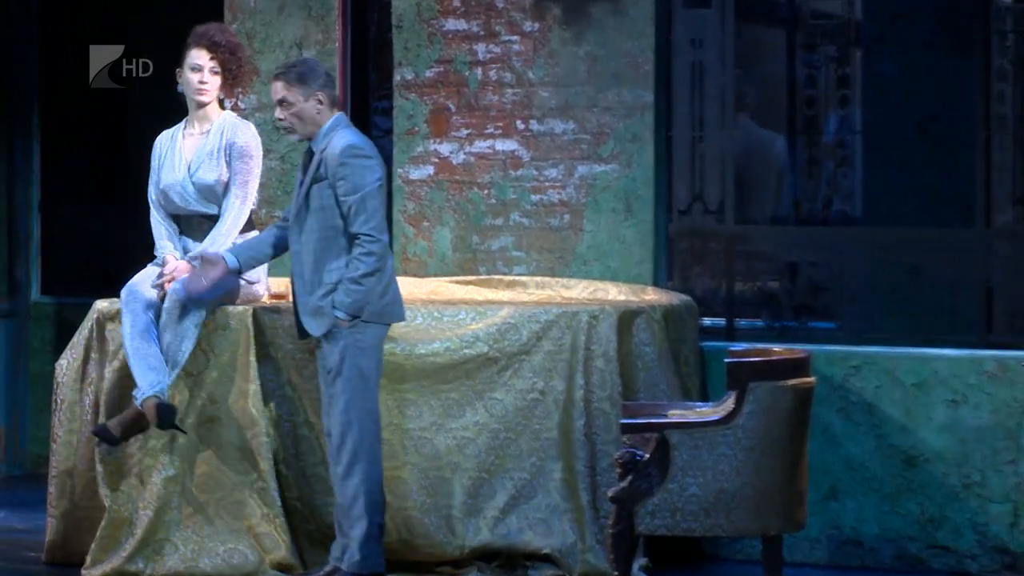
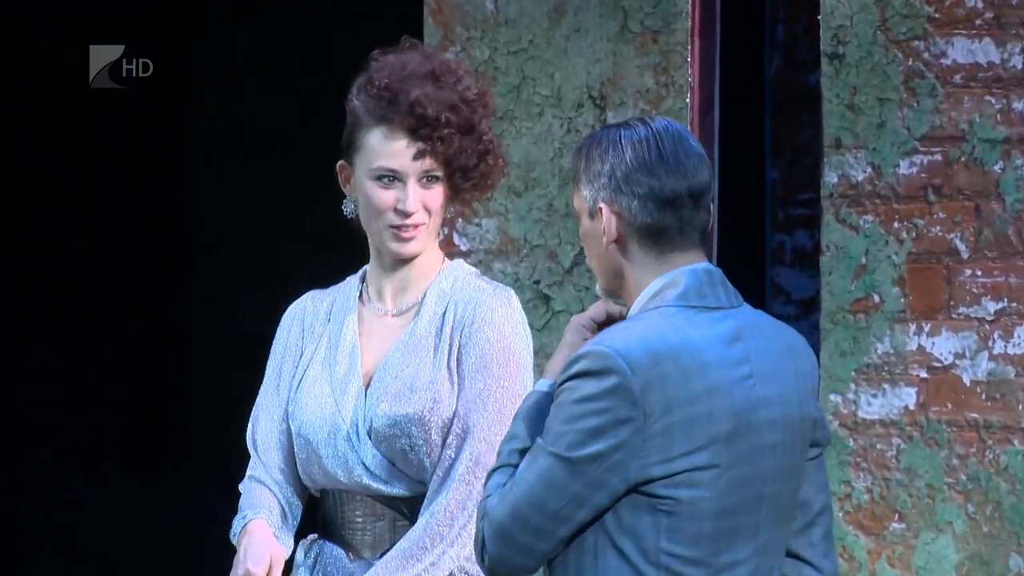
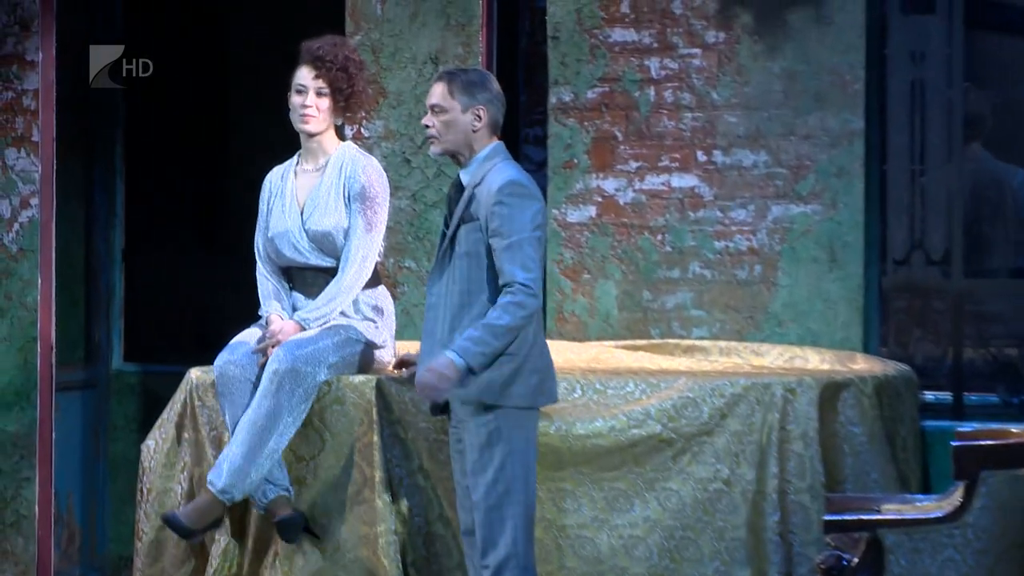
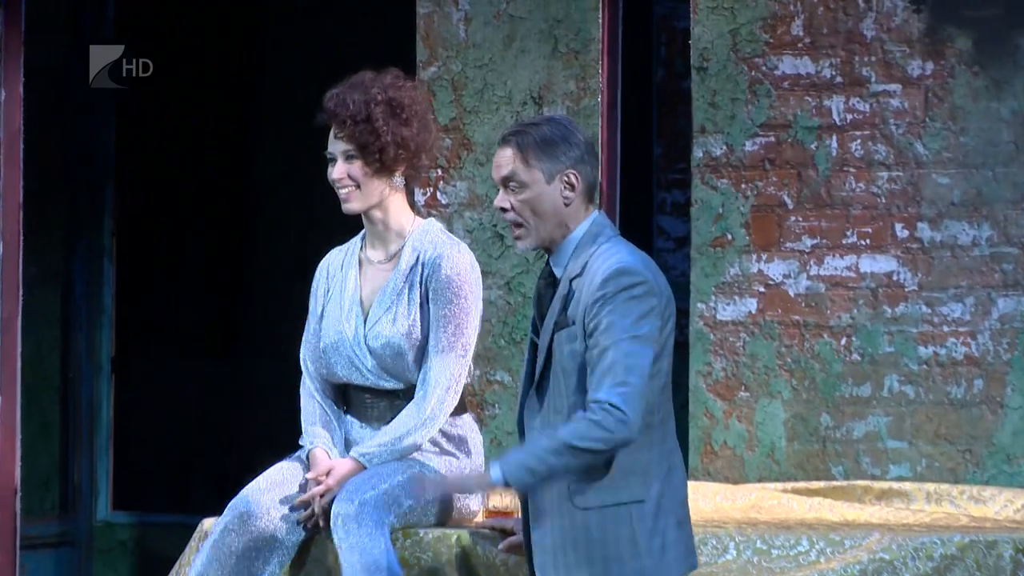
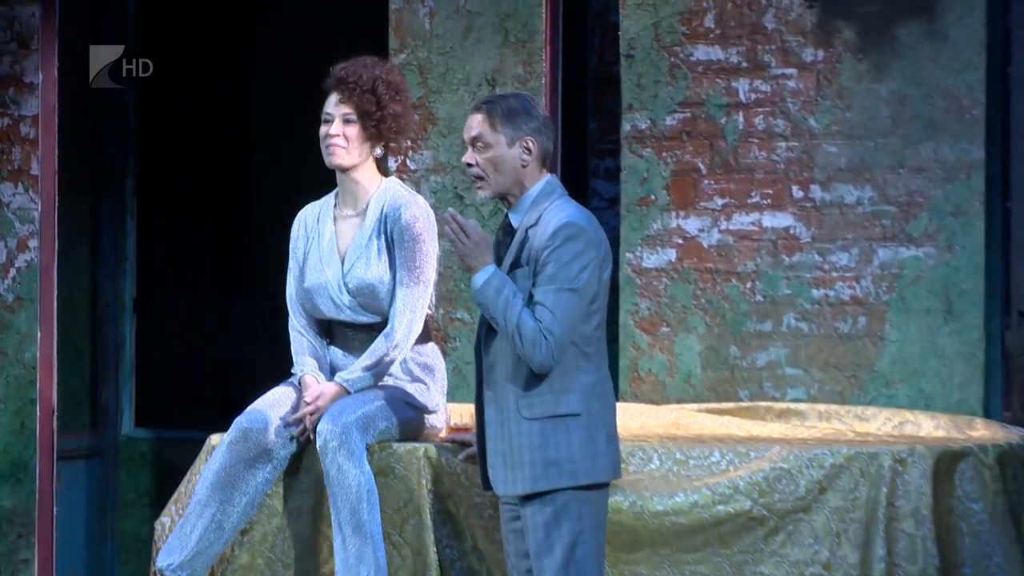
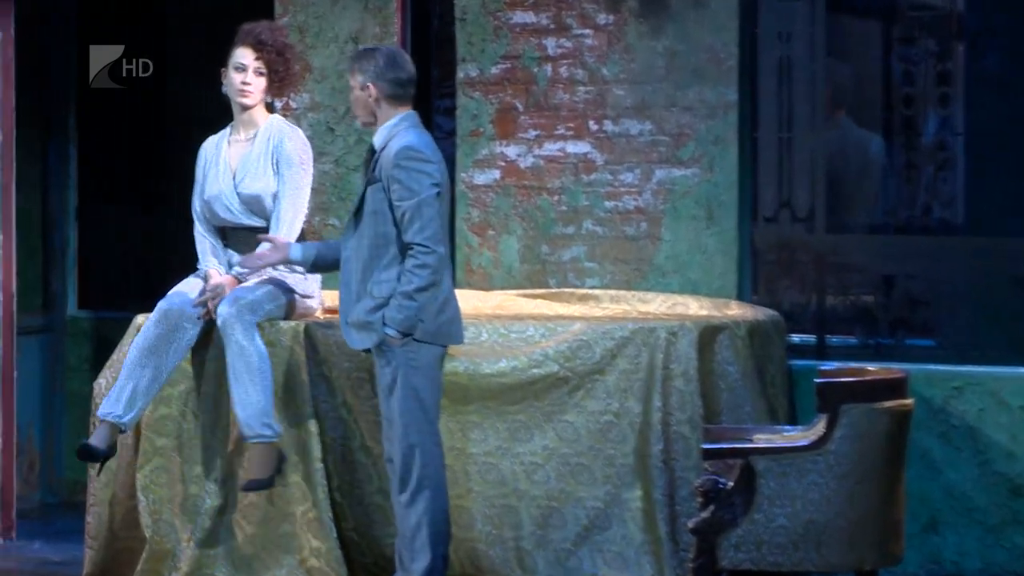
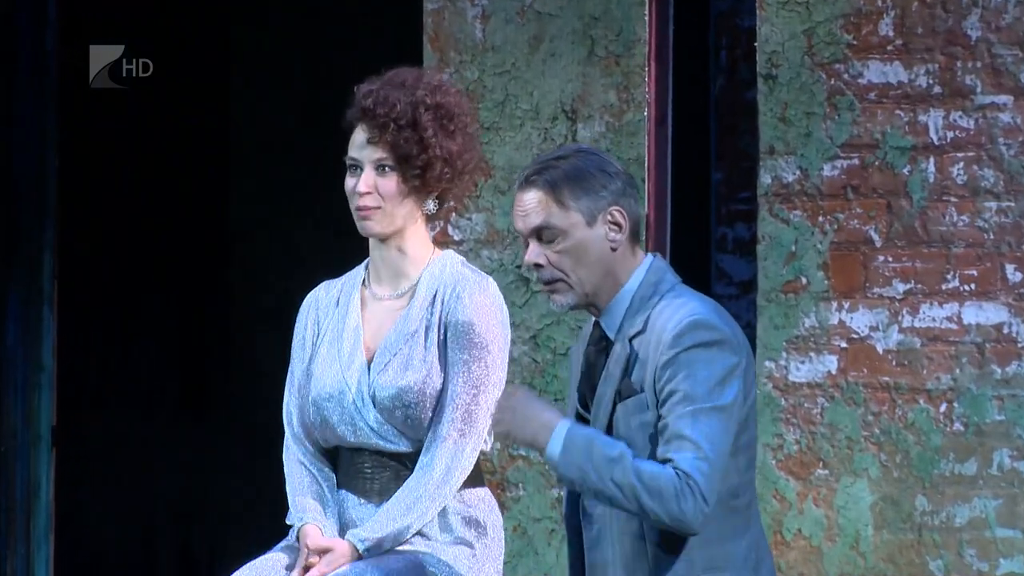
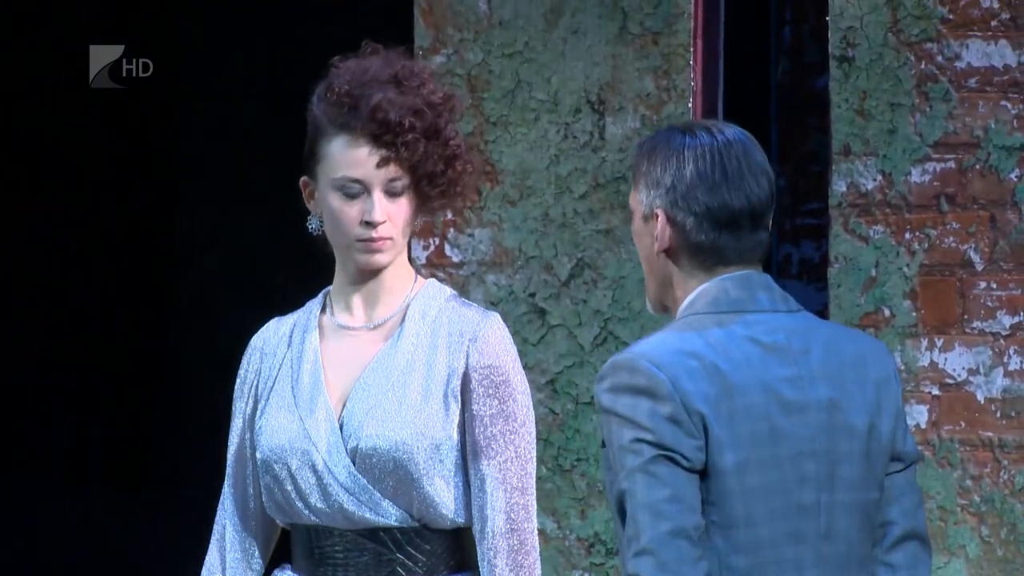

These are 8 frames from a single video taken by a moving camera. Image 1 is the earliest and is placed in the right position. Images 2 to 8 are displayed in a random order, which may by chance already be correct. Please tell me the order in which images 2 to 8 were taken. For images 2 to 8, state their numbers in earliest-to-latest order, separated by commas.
6, 3, 5, 4, 7, 2, 8
